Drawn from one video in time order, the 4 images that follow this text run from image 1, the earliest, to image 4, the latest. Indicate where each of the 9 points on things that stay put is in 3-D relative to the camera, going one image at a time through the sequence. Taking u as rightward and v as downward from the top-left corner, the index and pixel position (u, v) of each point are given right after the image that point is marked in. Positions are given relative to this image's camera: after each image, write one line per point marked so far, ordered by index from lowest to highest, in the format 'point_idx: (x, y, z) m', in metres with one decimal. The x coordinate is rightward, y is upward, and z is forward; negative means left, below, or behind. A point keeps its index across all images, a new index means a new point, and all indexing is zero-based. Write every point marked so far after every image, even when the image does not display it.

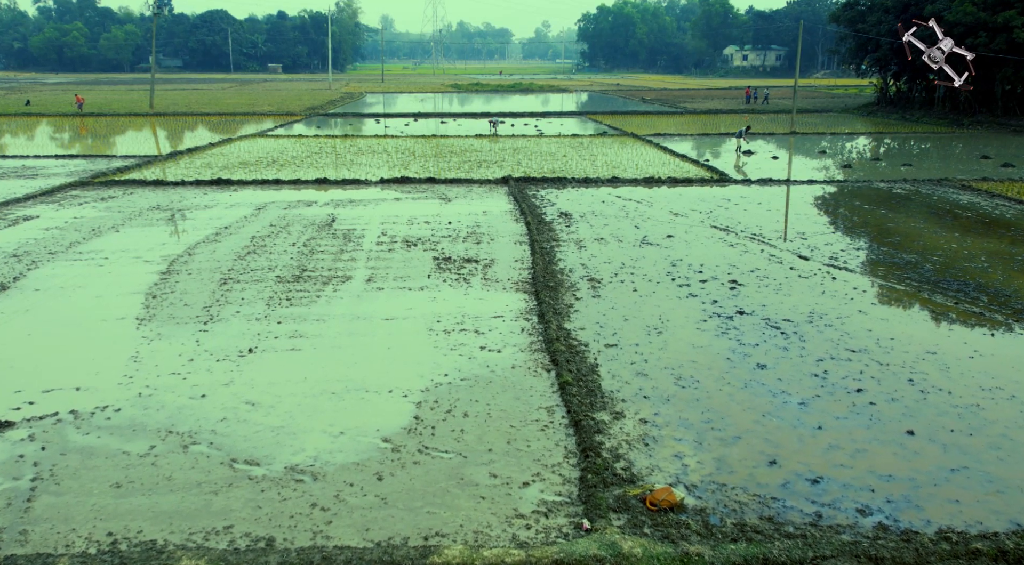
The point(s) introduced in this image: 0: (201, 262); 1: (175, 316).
0: (-3.5, +0.2, +9.9) m
1: (-3.0, -0.3, +7.8) m
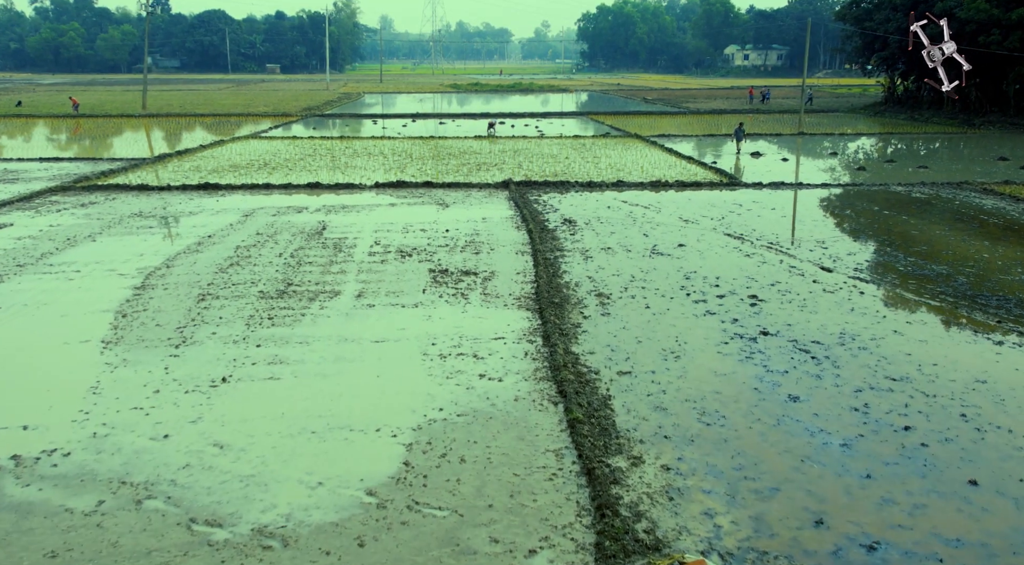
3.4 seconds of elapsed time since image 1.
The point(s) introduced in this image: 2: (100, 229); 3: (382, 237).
0: (-3.5, +0.1, +9.2) m
1: (-3.0, -0.5, +7.1) m
2: (-5.6, +0.7, +11.7) m
3: (-1.7, +0.6, +11.3) m
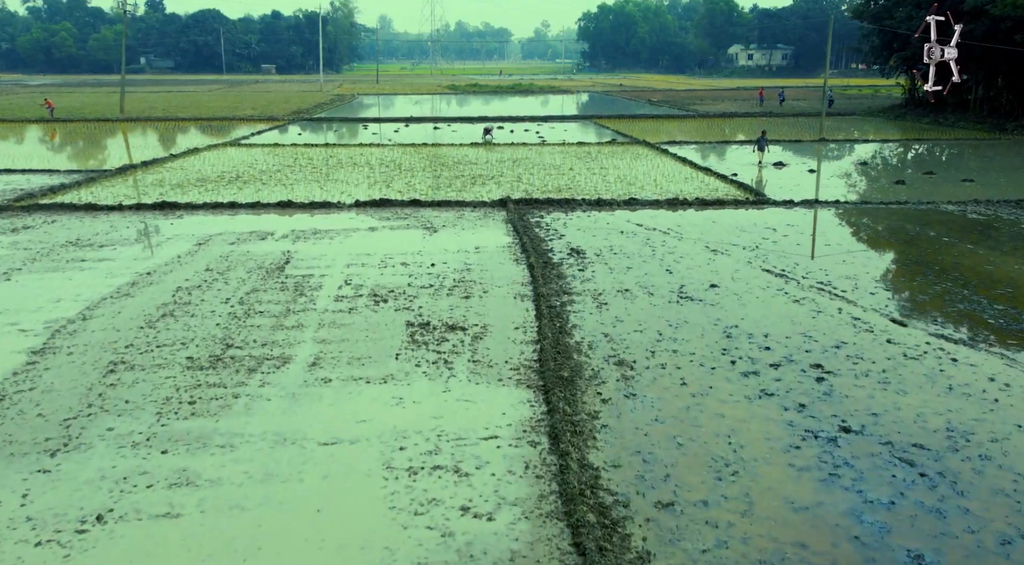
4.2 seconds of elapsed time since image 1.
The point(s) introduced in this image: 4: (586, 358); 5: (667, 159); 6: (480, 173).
0: (-3.6, -0.4, +7.4) m
1: (-3.1, -1.0, +5.3) m
2: (-5.6, +0.2, +9.9) m
3: (-1.7, +0.1, +9.5) m
4: (+0.6, -0.6, +6.7) m
5: (+3.5, +2.7, +19.3) m
6: (-0.6, +2.2, +17.3) m
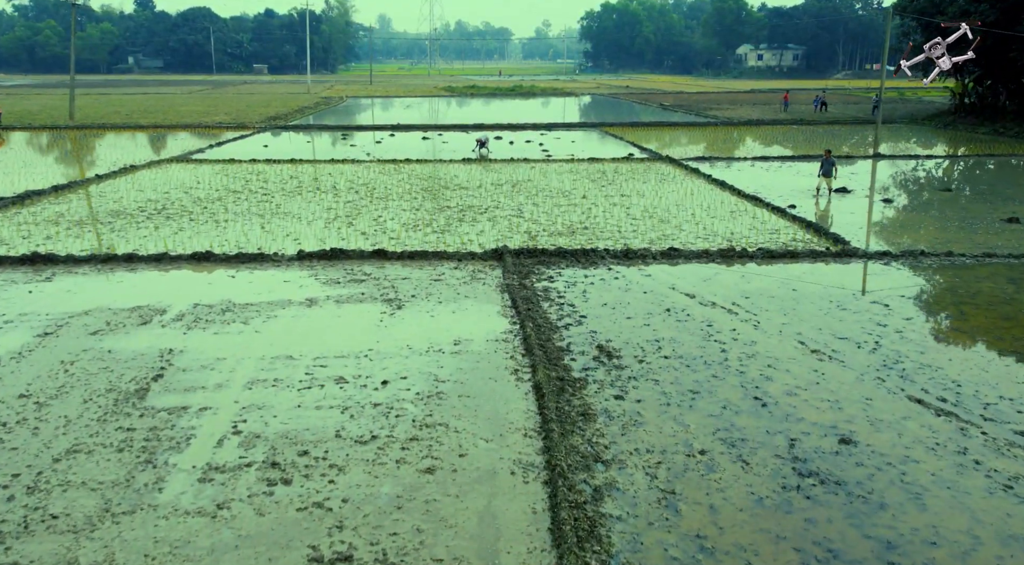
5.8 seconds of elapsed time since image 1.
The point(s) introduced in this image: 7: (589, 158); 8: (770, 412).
0: (-3.6, -1.4, +3.8) m
1: (-3.1, -1.9, +1.7) m
2: (-5.6, -0.7, +6.3) m
3: (-1.7, -0.8, +5.9) m
4: (+0.5, -1.5, +3.1) m
5: (+3.4, +1.8, +15.7) m
6: (-0.6, +1.3, +13.7) m
7: (+1.7, +2.6, +18.5) m
8: (+1.7, -0.9, +5.7) m
